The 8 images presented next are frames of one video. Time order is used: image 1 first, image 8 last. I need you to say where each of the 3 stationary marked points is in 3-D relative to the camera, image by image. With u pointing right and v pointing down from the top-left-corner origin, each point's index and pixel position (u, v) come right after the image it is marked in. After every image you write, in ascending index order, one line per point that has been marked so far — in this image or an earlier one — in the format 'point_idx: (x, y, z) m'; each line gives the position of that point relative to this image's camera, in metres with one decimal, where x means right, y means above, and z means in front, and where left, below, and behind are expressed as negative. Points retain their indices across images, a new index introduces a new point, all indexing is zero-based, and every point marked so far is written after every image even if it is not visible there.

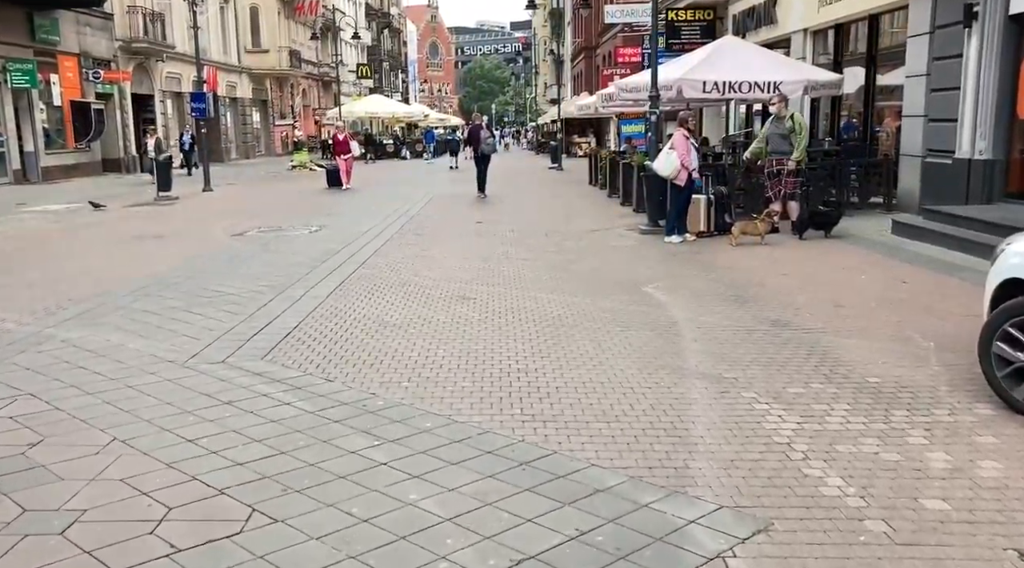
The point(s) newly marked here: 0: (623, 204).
0: (+2.3, +1.7, +19.1) m
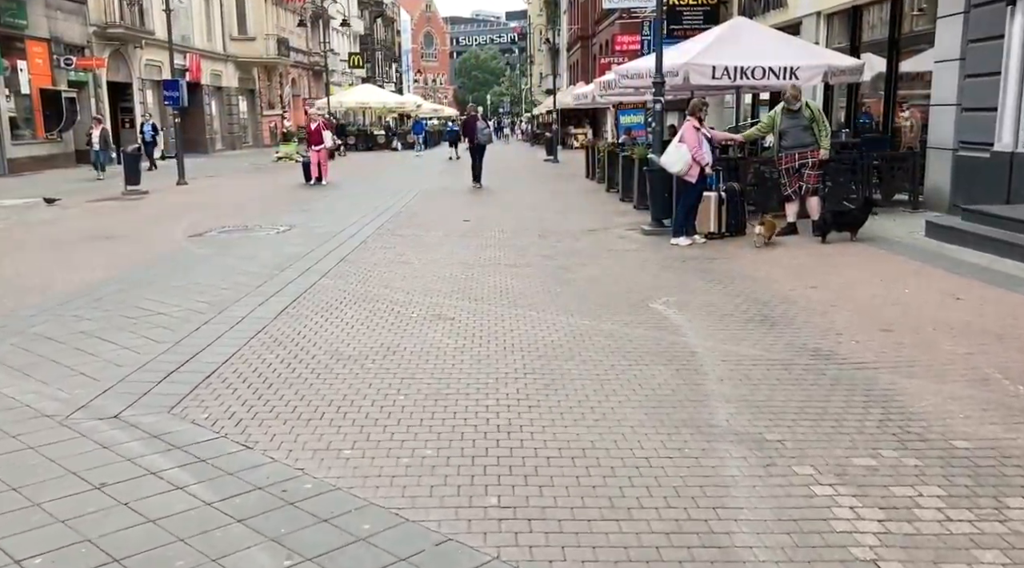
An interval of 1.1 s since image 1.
0: (+2.1, +1.6, +17.8) m
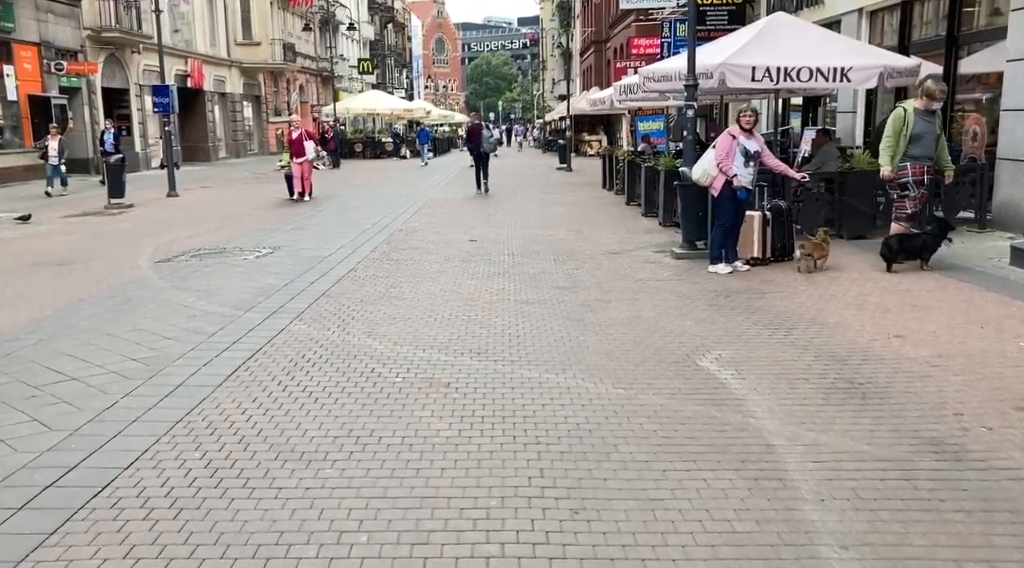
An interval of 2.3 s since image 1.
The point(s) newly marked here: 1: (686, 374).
0: (+2.4, +1.2, +16.2) m
1: (+1.1, -0.6, +5.9) m
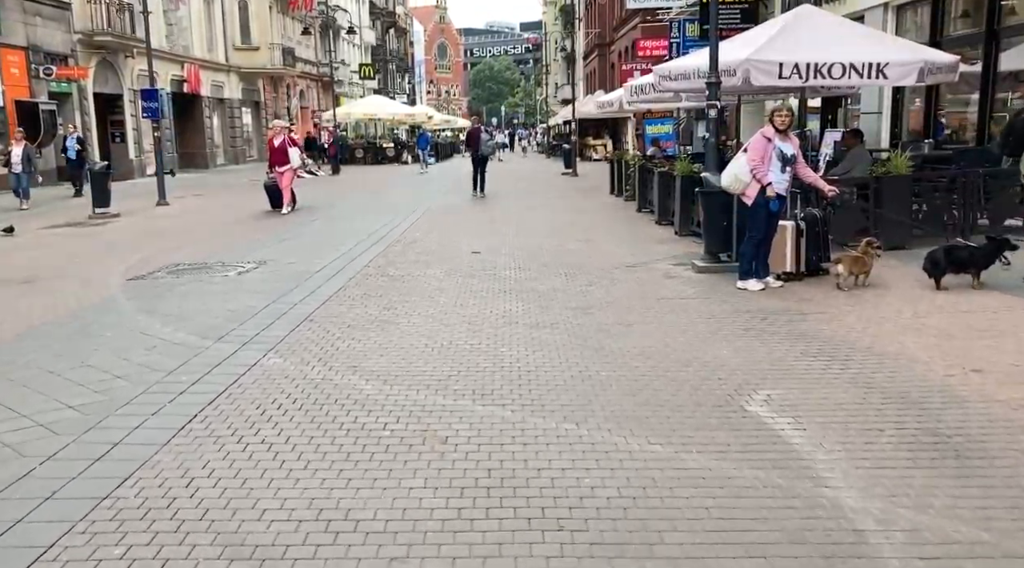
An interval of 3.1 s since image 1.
0: (+2.4, +1.0, +15.2) m
1: (+1.2, -0.7, +4.9) m
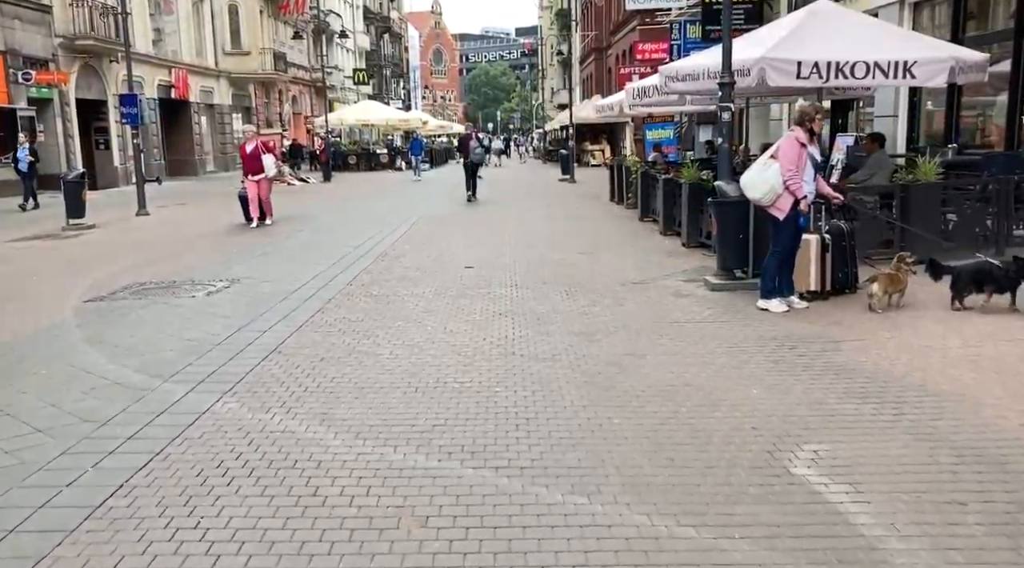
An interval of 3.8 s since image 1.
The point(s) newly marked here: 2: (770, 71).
0: (+2.4, +0.8, +14.3) m
1: (+1.1, -0.9, +4.0) m
2: (+2.8, +2.3, +10.2) m
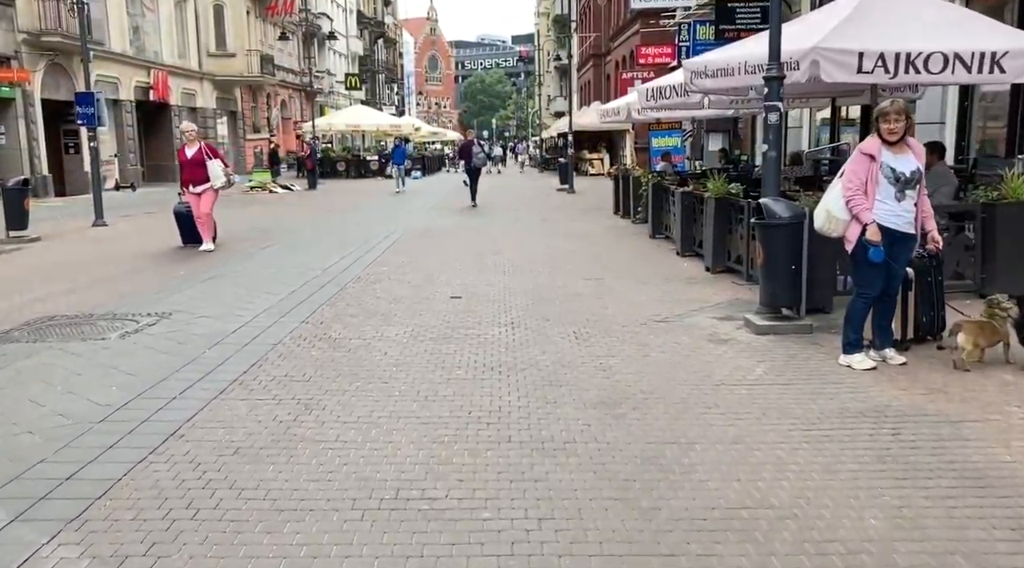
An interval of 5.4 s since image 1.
0: (+2.3, +0.4, +12.4) m
1: (+1.1, -1.2, +2.0) m
2: (+2.8, +2.0, +8.3) m
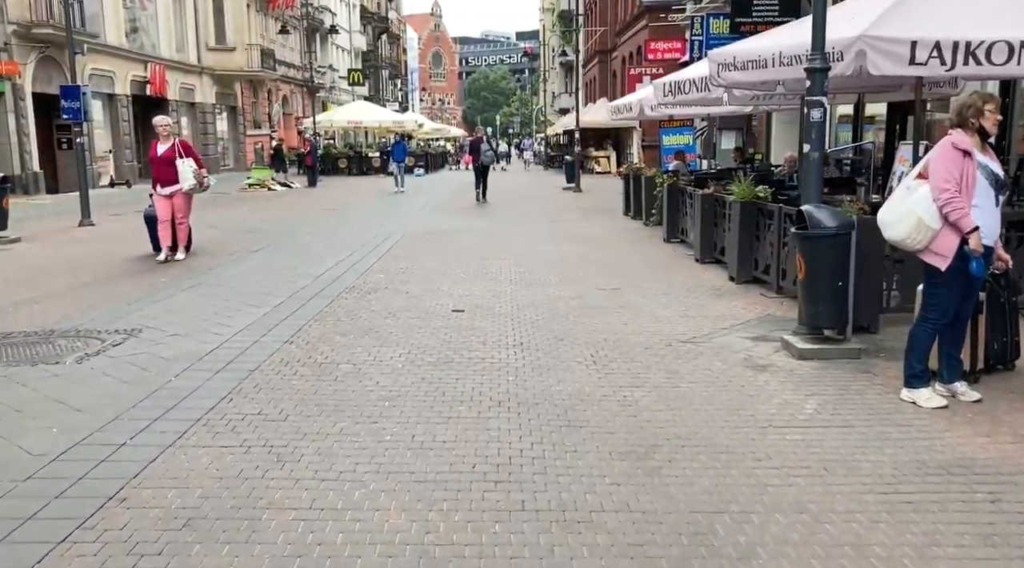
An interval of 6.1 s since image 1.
0: (+2.4, +0.3, +11.5) m
1: (+1.2, -1.3, +1.2) m
2: (+2.9, +1.9, +7.4) m
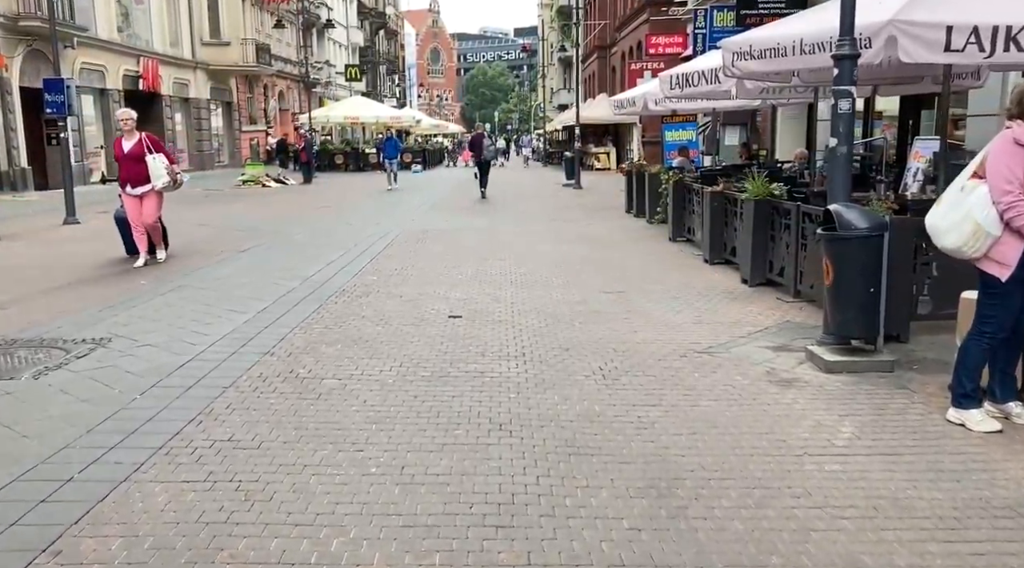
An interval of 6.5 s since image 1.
0: (+2.4, +0.3, +10.9) m
1: (+1.2, -1.4, +0.6) m
2: (+2.9, +1.8, +6.8) m
